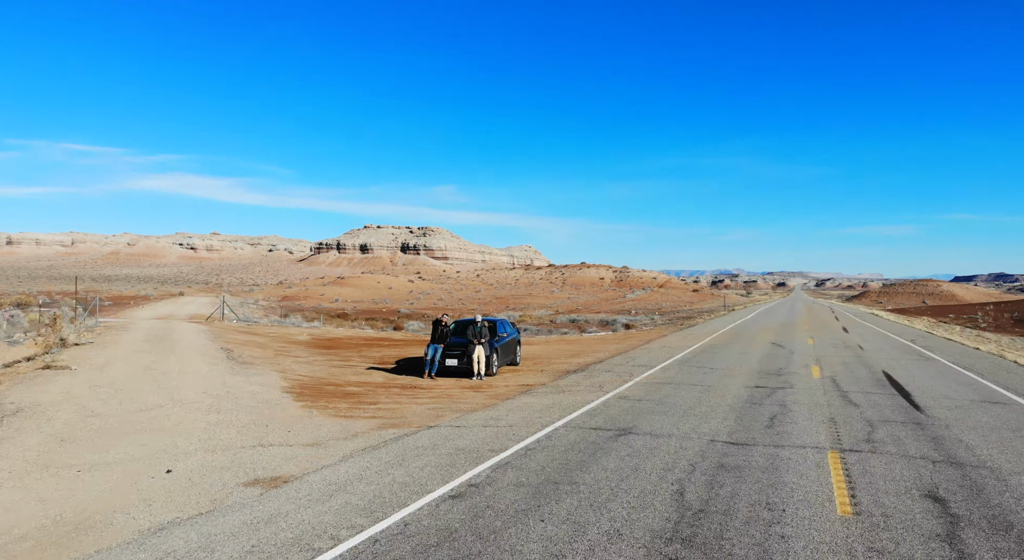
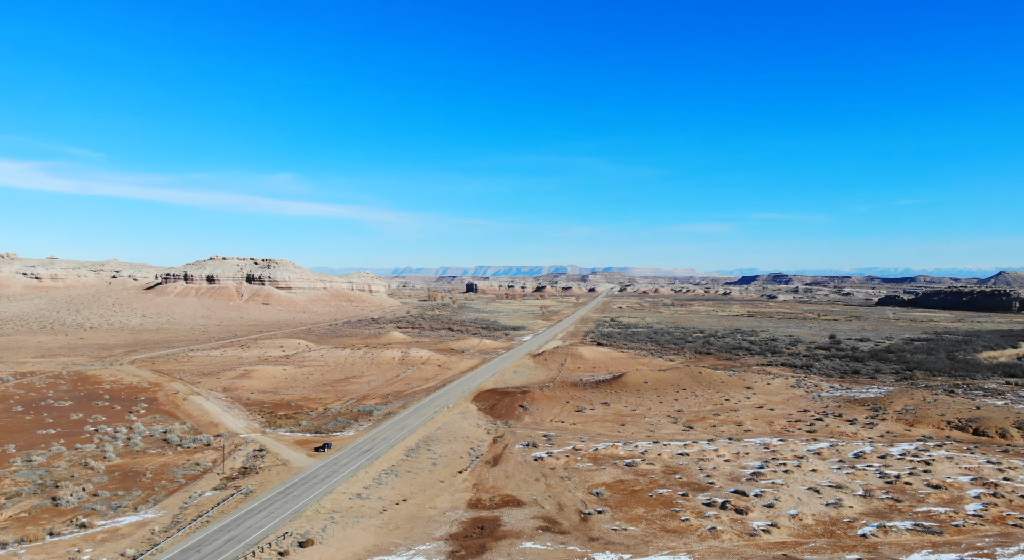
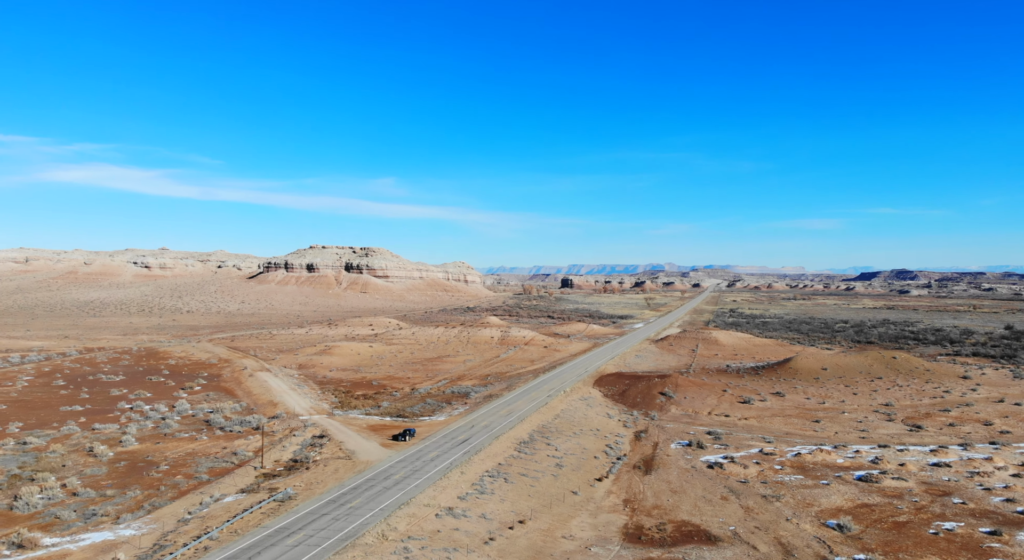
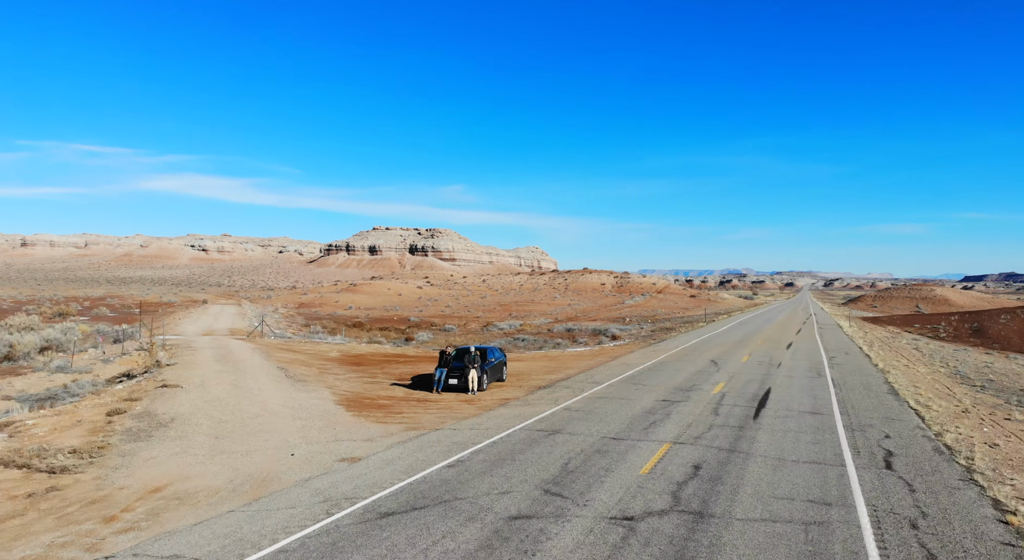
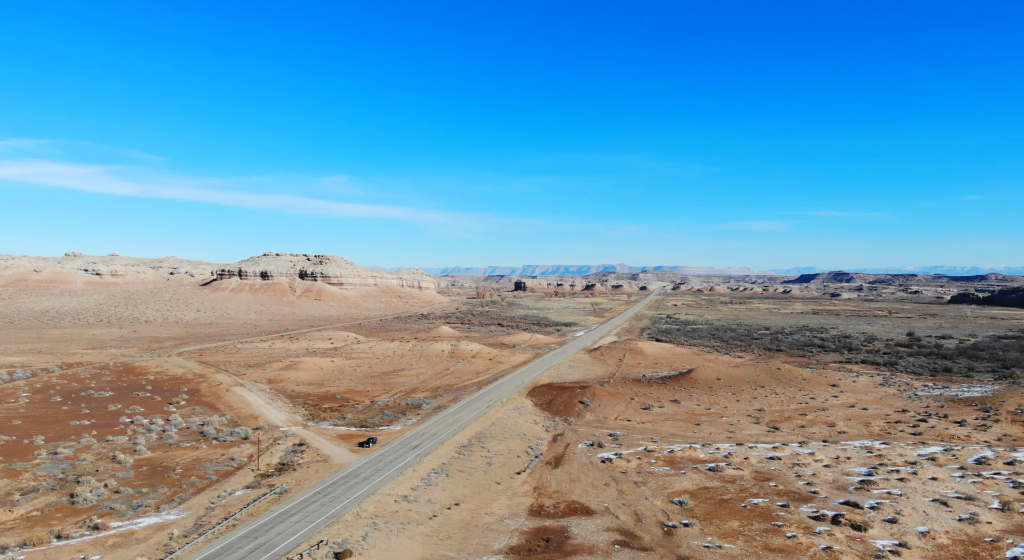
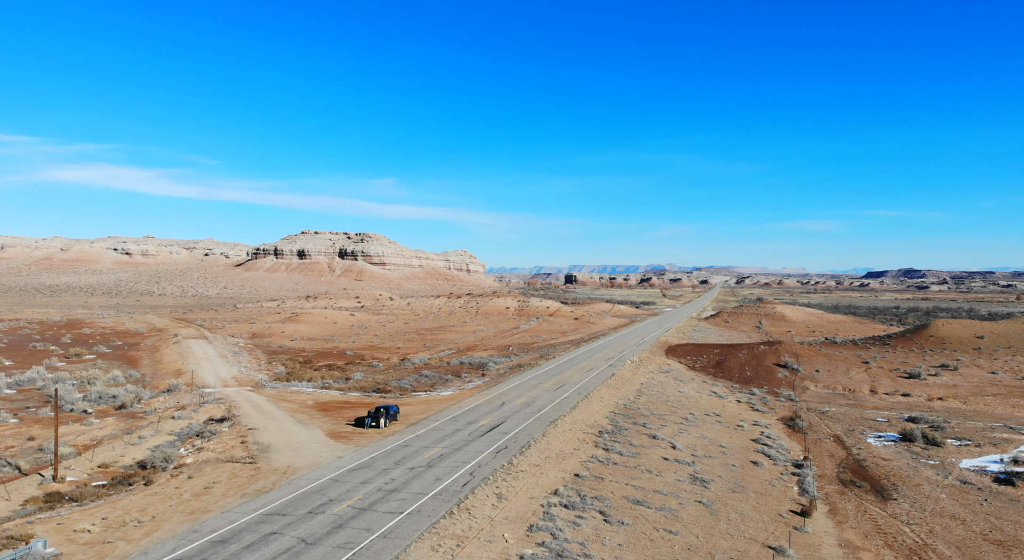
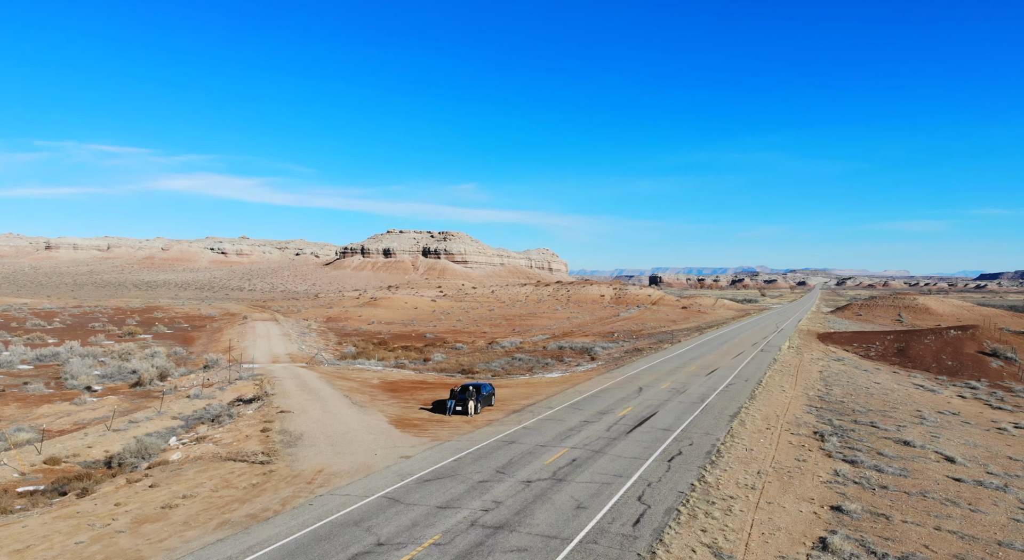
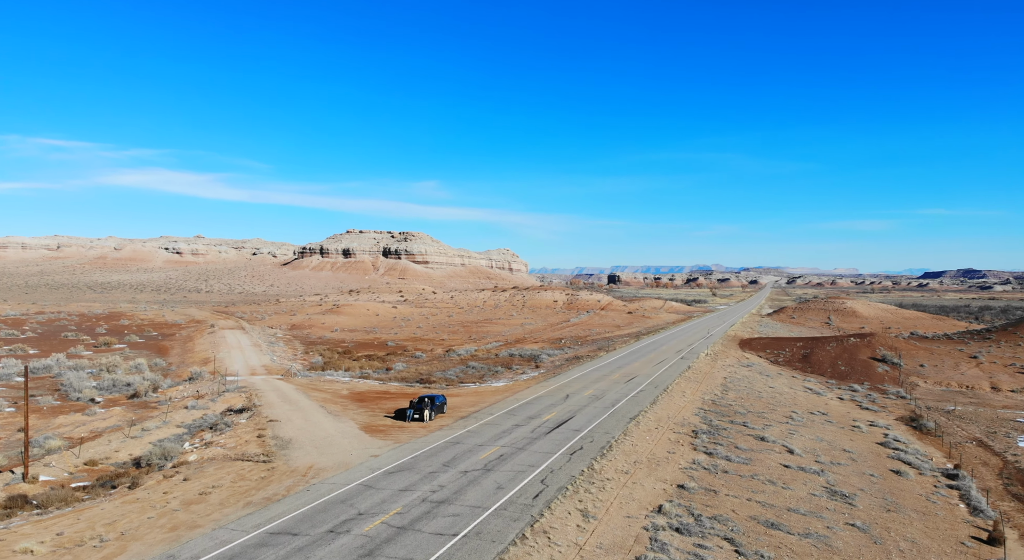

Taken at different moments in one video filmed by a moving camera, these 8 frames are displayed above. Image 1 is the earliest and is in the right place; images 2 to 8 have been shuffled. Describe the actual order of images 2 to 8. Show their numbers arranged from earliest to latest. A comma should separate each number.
4, 7, 8, 6, 3, 5, 2
